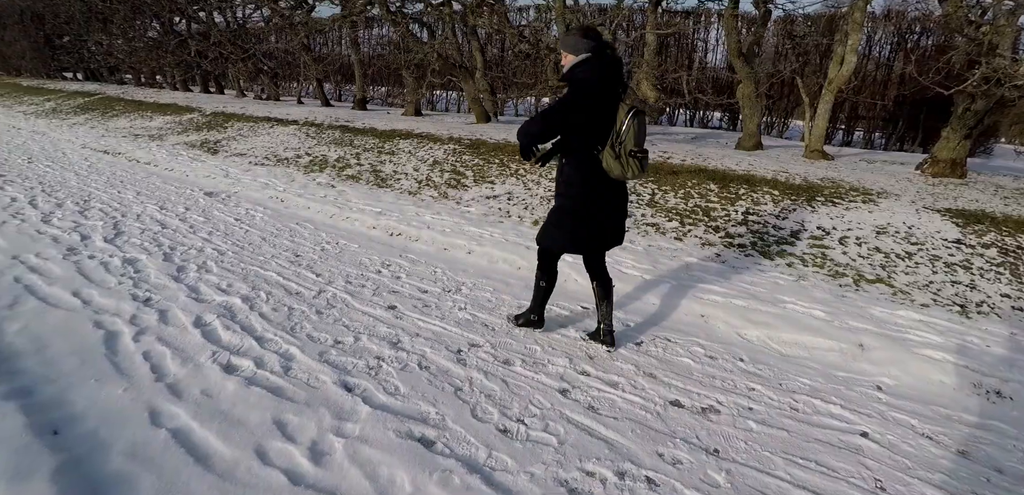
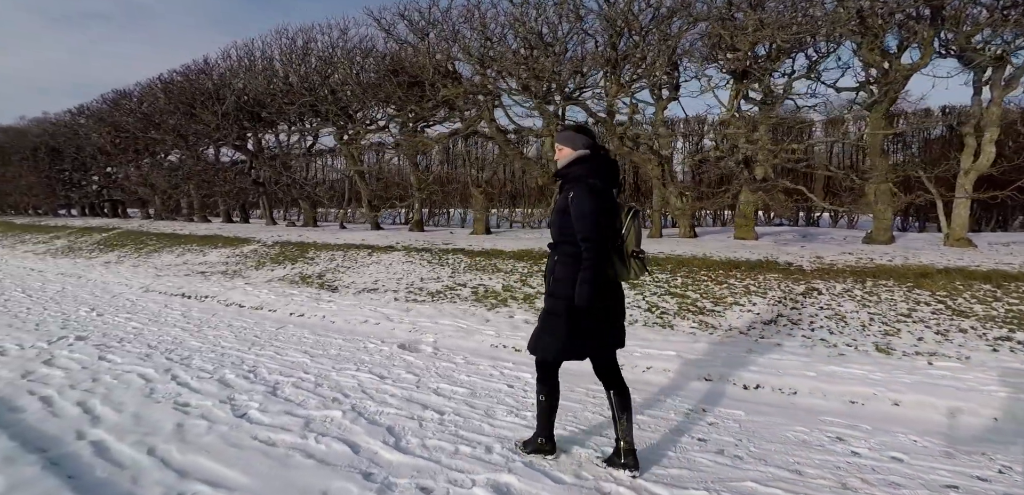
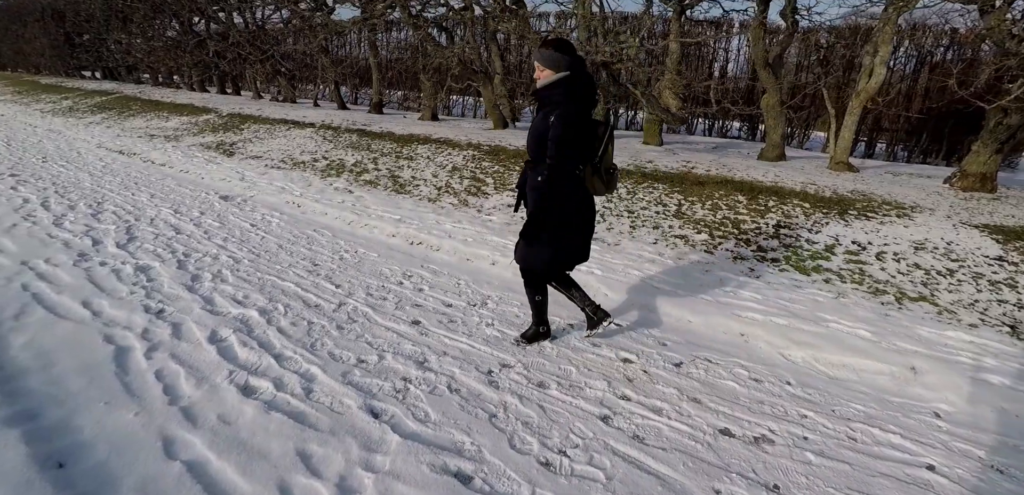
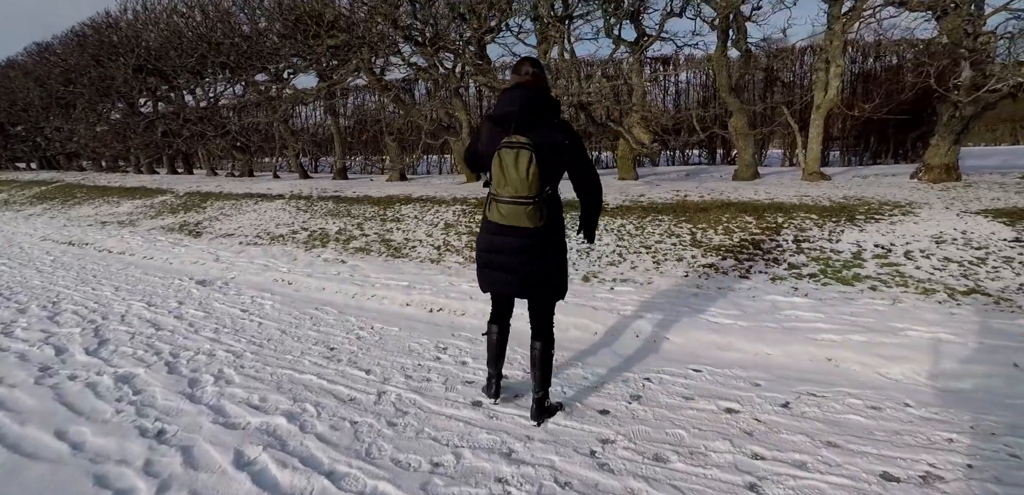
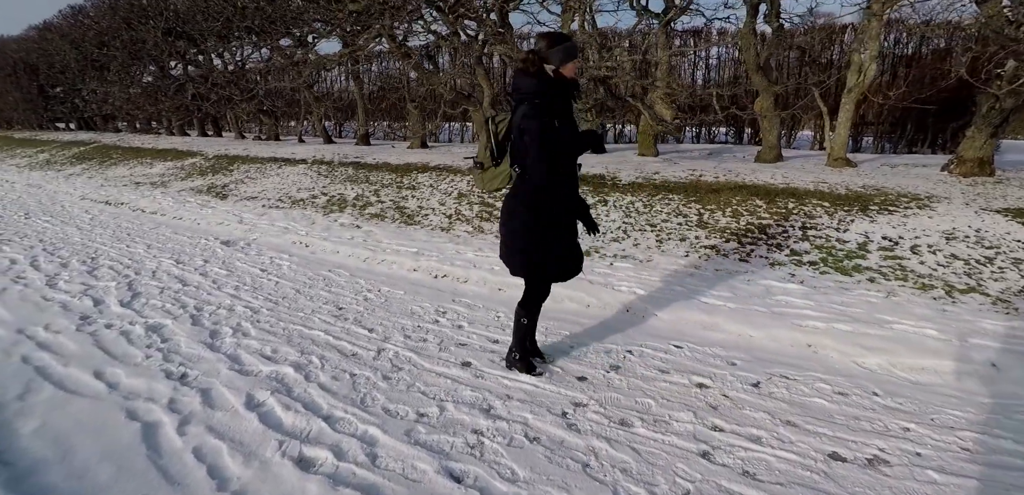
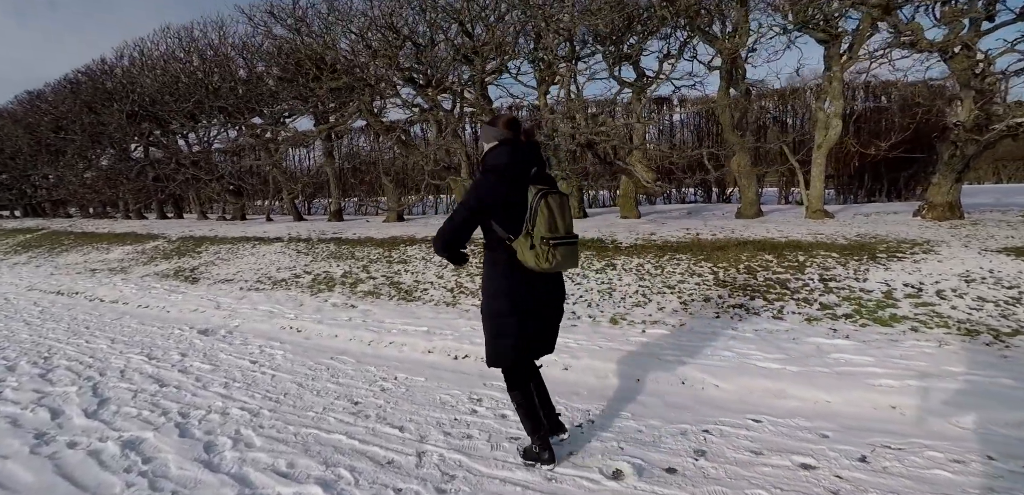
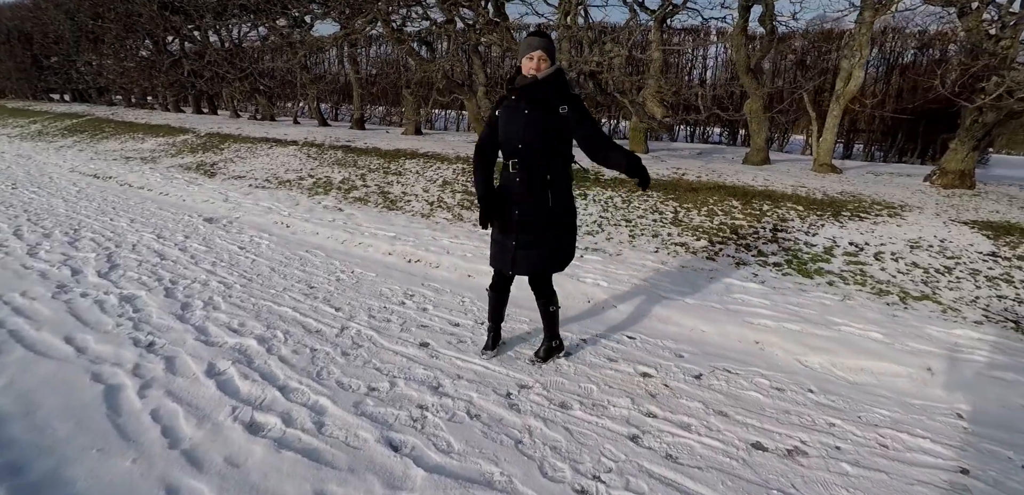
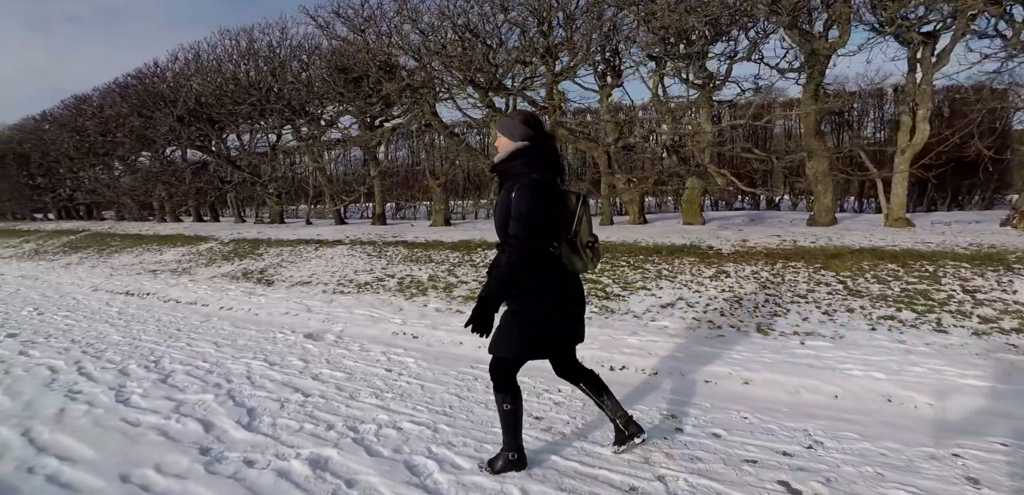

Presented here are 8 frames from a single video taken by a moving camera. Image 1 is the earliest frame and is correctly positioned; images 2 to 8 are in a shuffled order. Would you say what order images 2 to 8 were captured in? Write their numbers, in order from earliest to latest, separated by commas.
3, 7, 5, 4, 6, 8, 2
